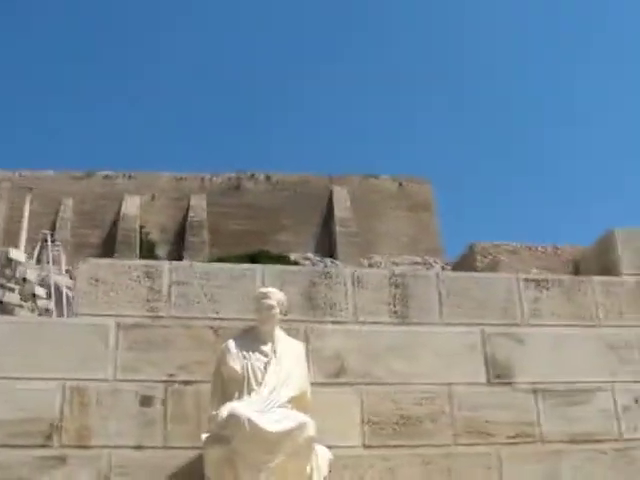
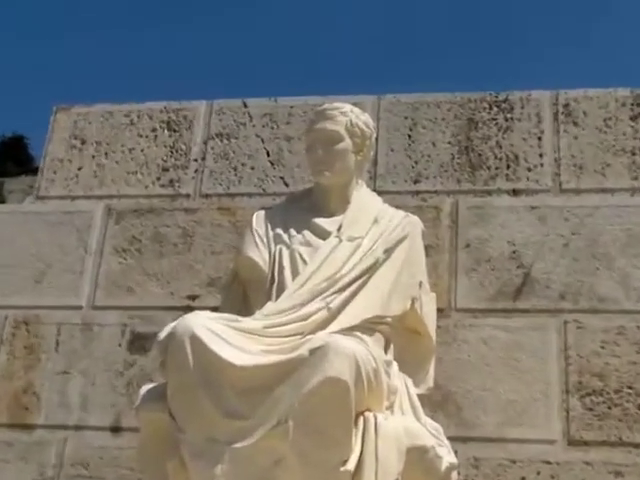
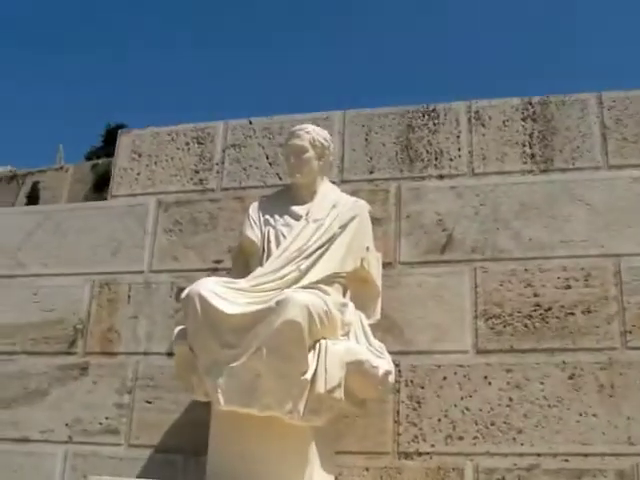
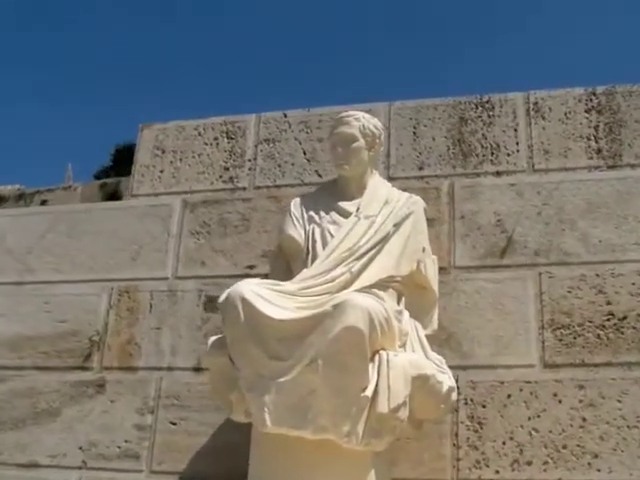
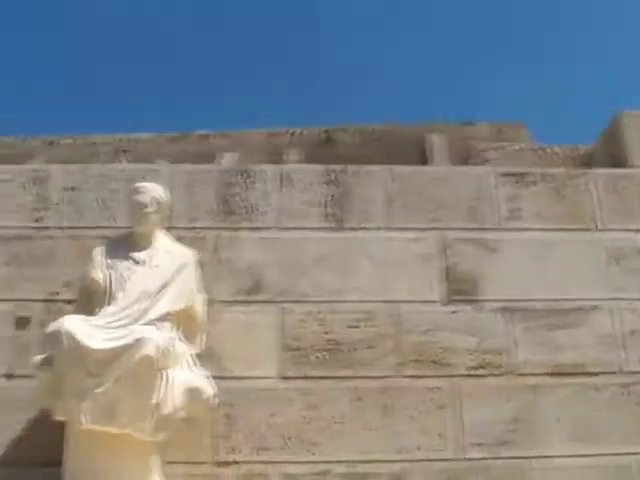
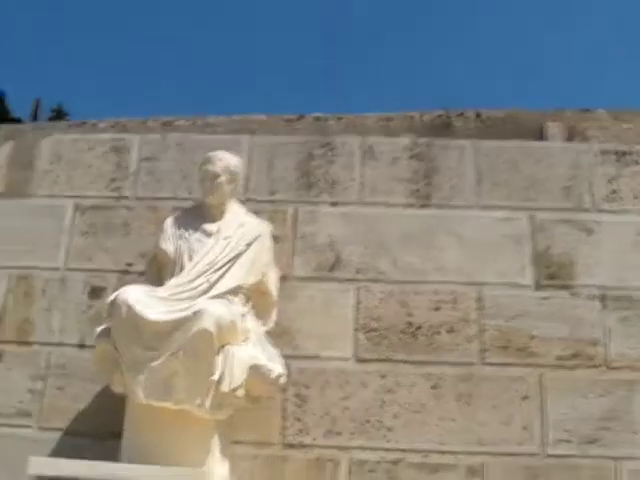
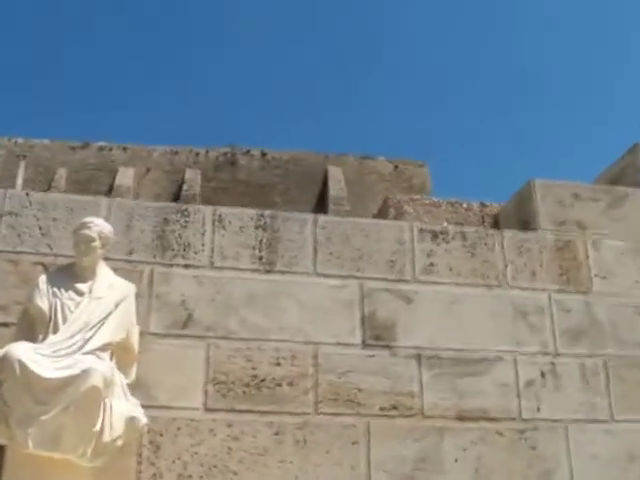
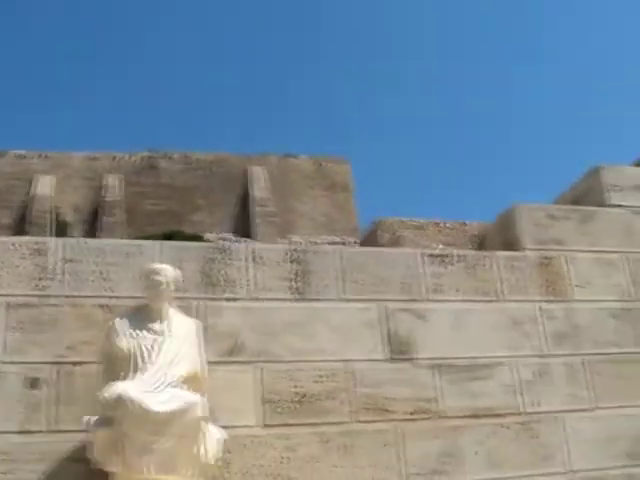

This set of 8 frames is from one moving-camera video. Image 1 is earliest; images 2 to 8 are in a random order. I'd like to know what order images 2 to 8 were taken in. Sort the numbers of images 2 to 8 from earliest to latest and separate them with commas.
8, 7, 5, 6, 3, 4, 2
